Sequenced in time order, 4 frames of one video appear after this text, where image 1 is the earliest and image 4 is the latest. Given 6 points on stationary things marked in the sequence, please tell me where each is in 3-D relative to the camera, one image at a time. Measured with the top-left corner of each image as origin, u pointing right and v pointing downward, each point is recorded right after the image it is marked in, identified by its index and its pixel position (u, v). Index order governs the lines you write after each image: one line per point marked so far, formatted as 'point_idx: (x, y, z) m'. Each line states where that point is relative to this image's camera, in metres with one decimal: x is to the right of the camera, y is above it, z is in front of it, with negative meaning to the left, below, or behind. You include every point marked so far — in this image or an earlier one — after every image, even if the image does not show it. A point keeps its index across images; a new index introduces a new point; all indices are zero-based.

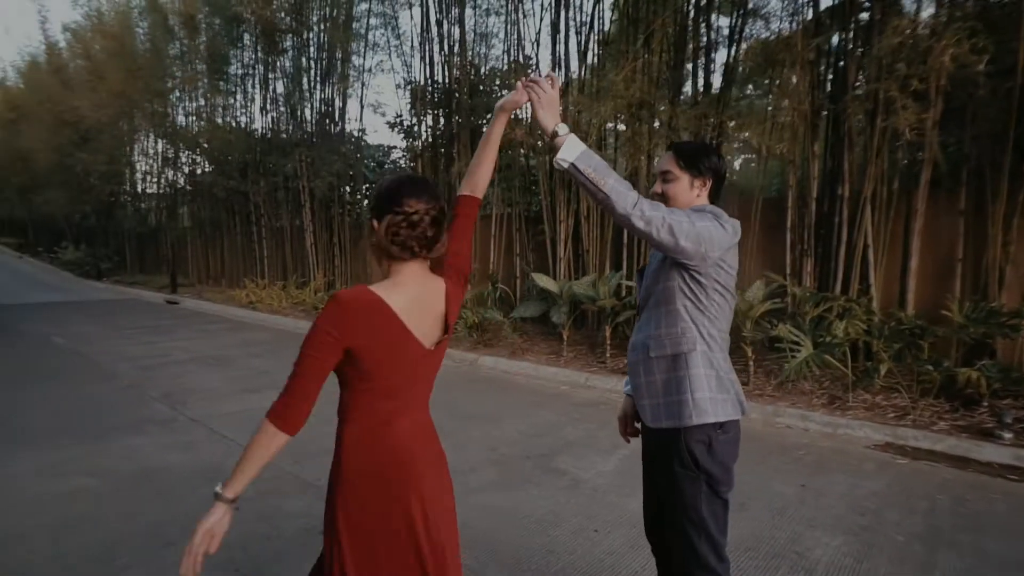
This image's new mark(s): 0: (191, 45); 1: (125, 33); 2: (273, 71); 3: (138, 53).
0: (-5.3, +3.9, +9.5) m
1: (-7.1, +4.5, +10.5) m
2: (-3.6, +3.3, +8.8) m
3: (-6.7, +4.2, +10.4) m
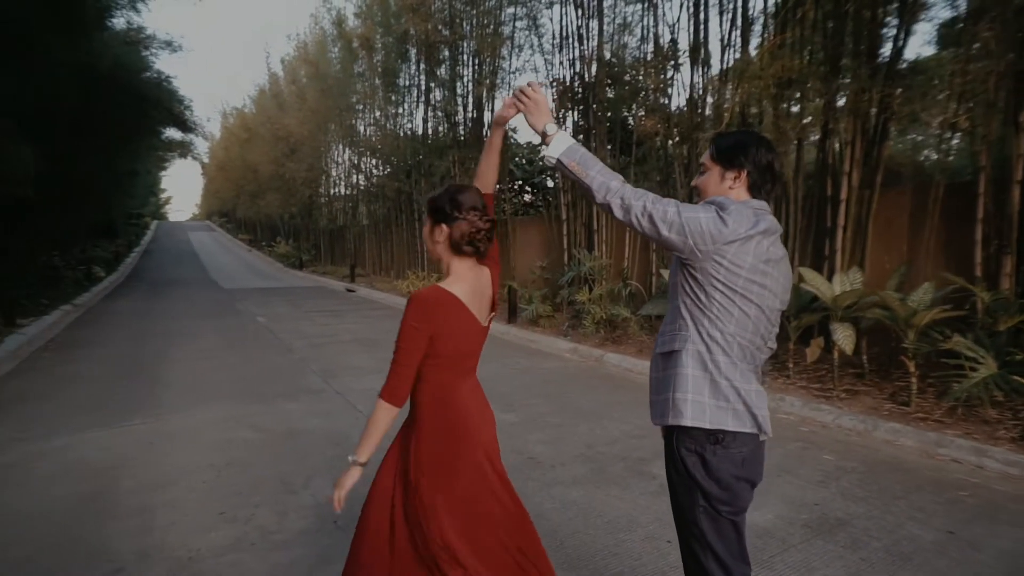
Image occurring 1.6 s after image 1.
0: (-2.6, +4.1, +10.7) m
1: (-4.0, +4.7, +12.3) m
2: (-1.3, +3.4, +9.6) m
3: (-3.7, +4.4, +12.0) m
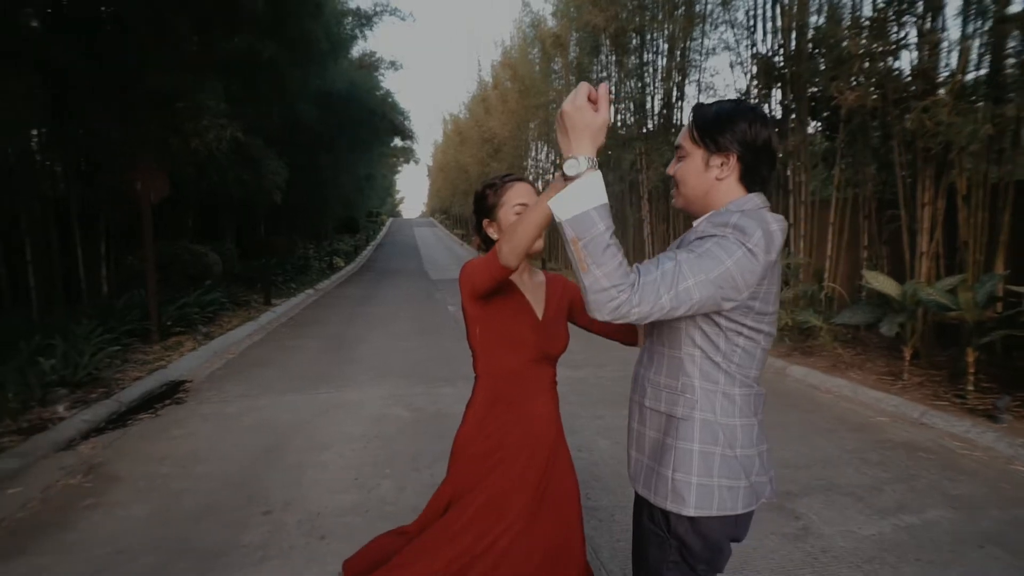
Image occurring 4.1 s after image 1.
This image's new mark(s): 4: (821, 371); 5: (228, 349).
0: (+1.0, +4.2, +10.9) m
1: (+0.4, +4.9, +12.9) m
2: (+1.8, +3.5, +9.4) m
3: (+0.5, +4.6, +12.5) m
4: (+2.9, -0.8, +5.5) m
5: (-3.2, -0.7, +6.6) m
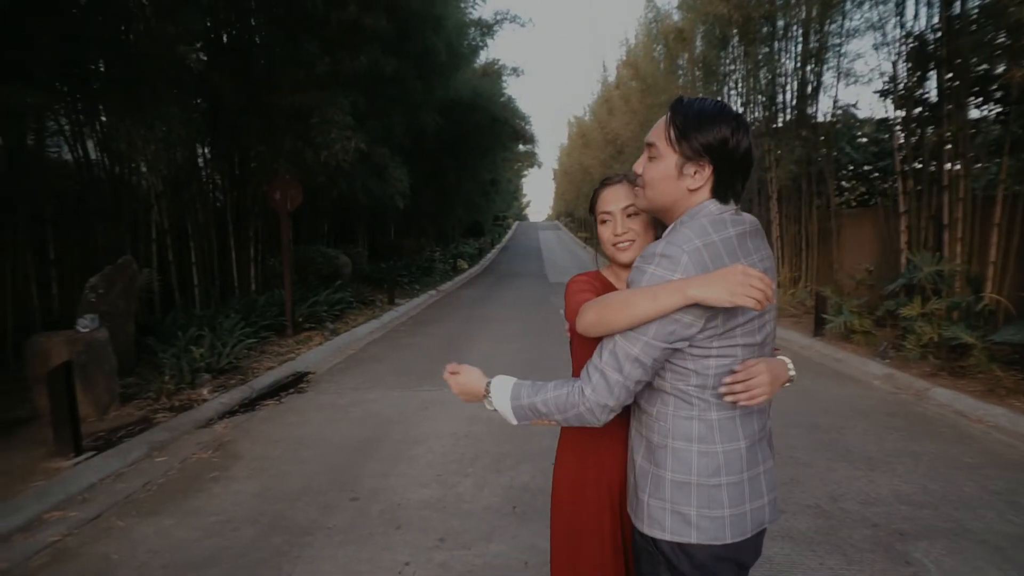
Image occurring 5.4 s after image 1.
0: (+3.3, +4.1, +10.4) m
1: (+3.1, +4.8, +12.5) m
2: (+3.6, +3.4, +8.7) m
3: (+3.1, +4.5, +12.1) m
4: (+3.7, -0.9, +4.7) m
5: (-2.0, -0.7, +7.2) m
